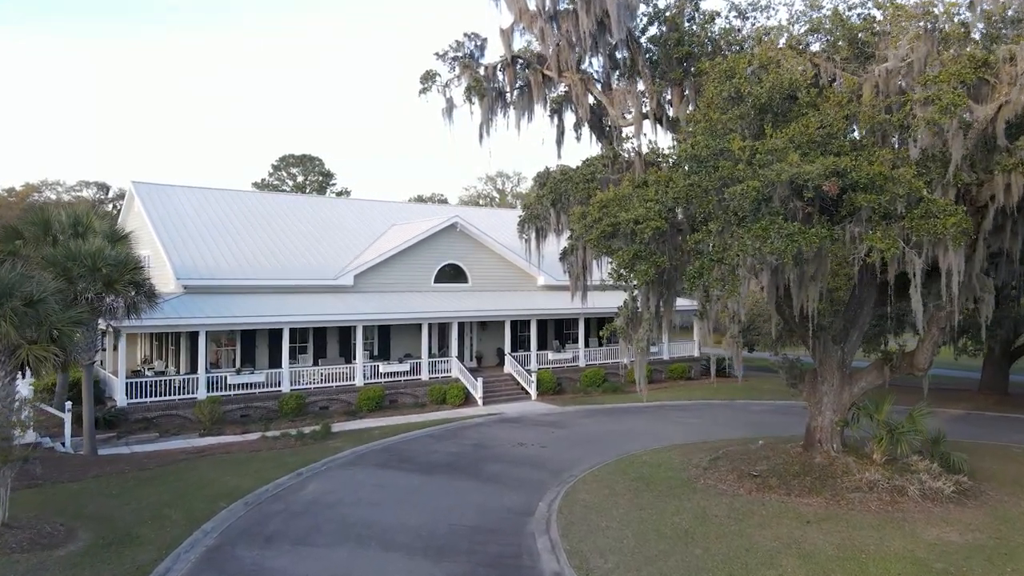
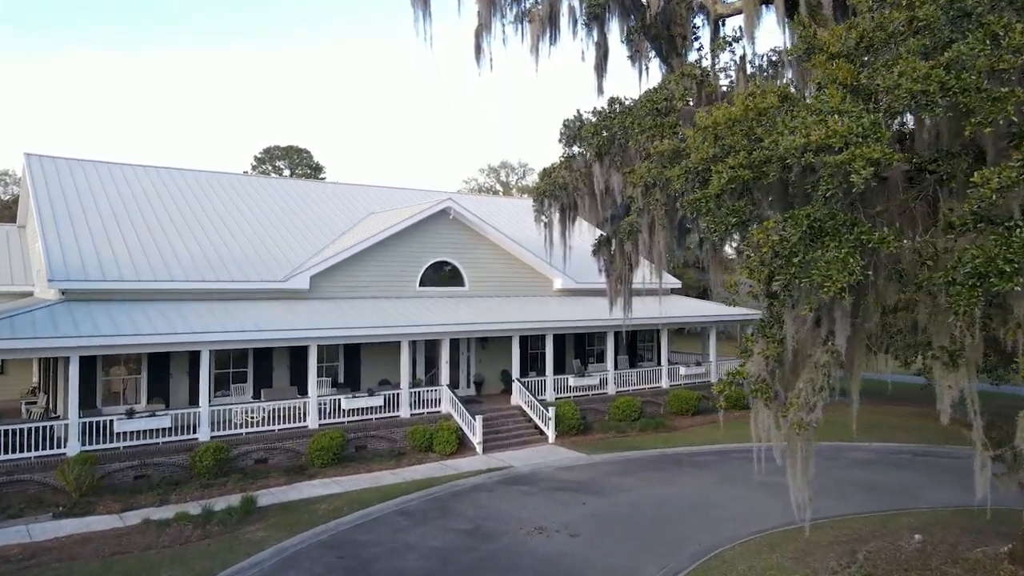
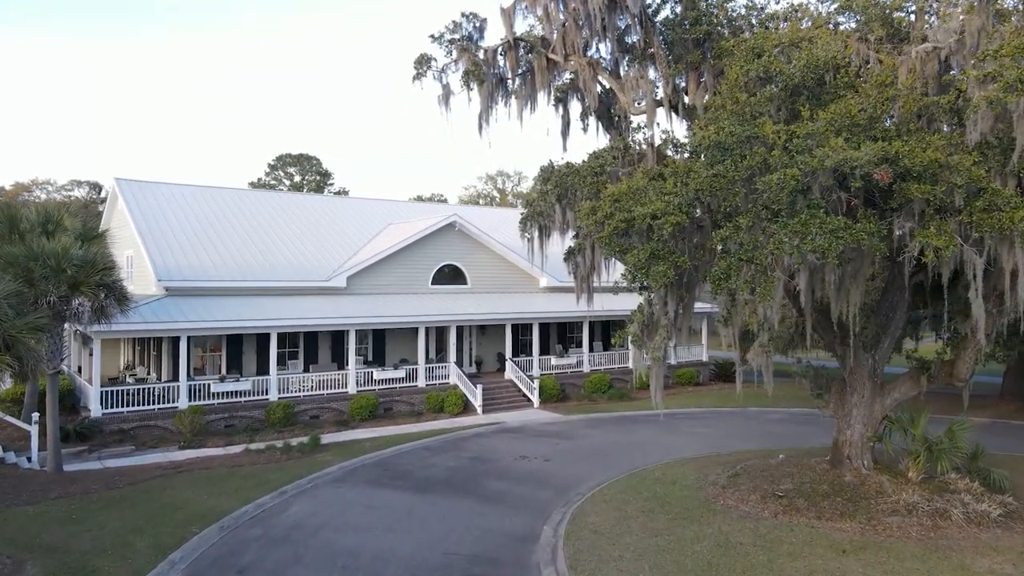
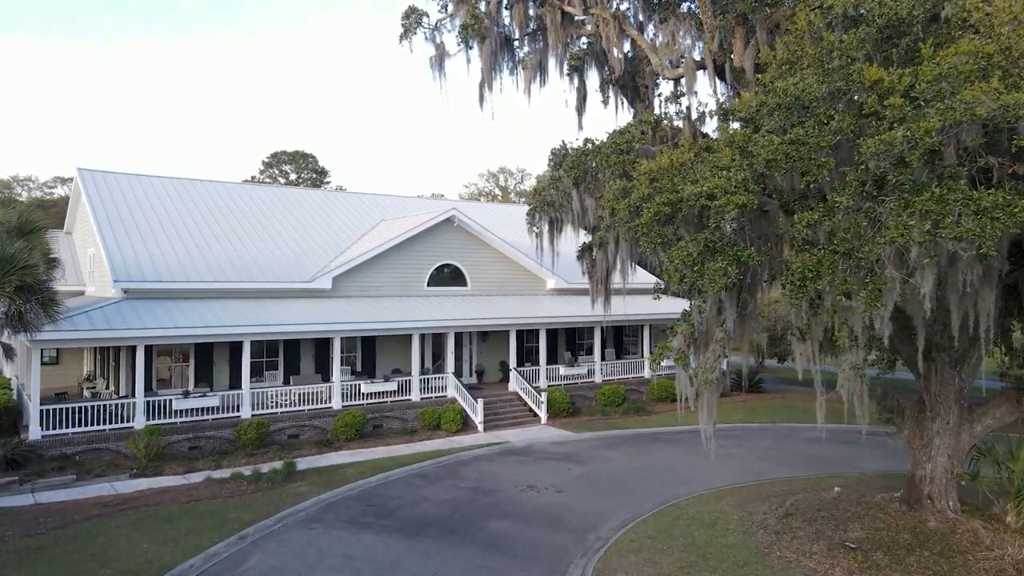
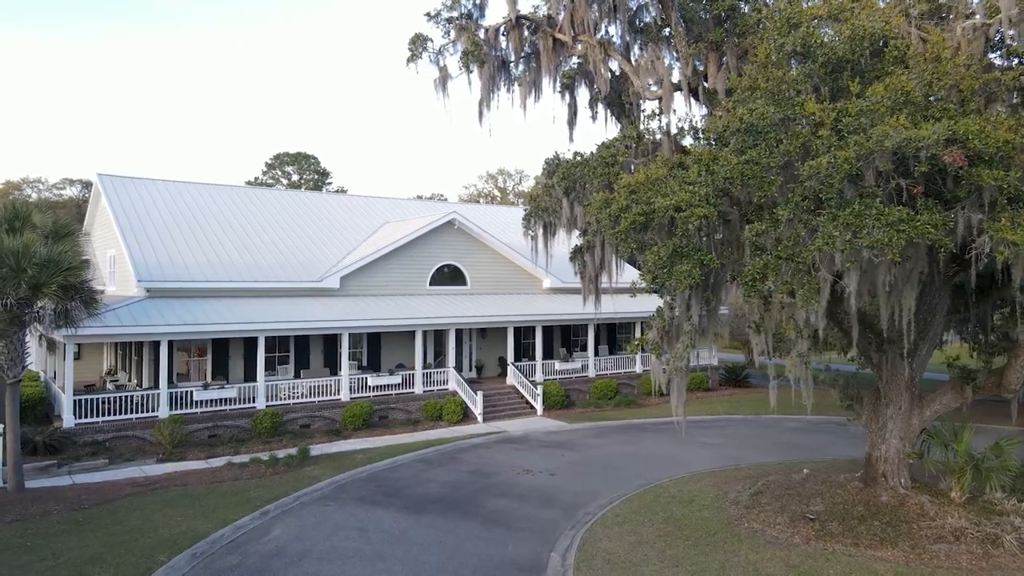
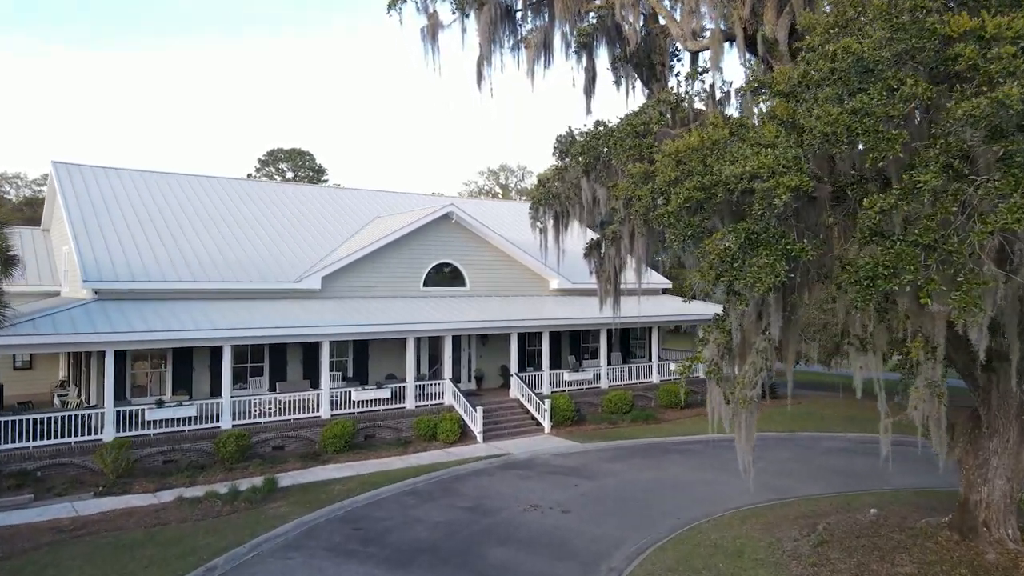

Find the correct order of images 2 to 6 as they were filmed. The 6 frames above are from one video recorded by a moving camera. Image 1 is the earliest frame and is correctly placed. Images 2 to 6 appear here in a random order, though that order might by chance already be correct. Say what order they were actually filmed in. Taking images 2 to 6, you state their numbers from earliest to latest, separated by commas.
3, 5, 4, 6, 2
